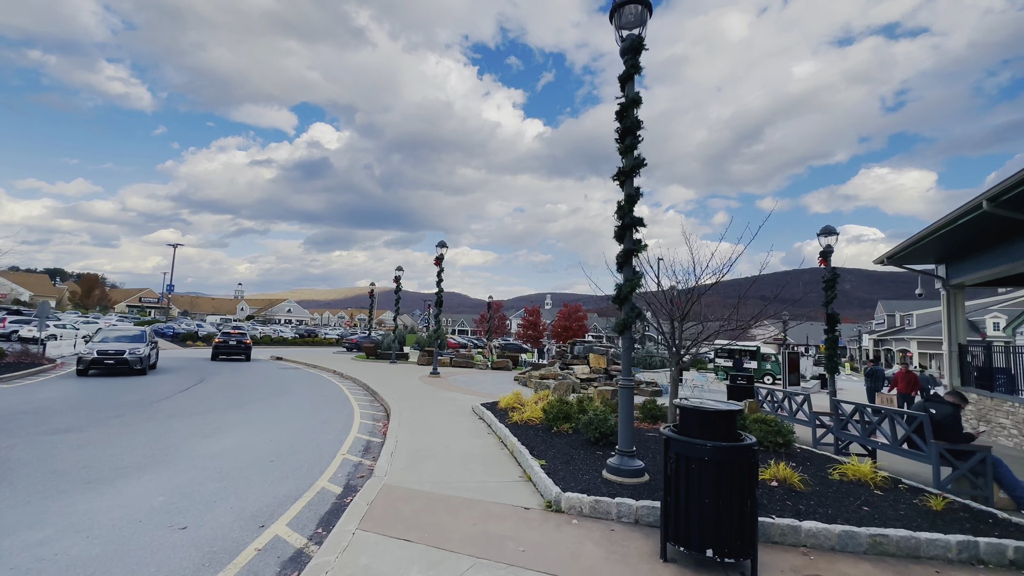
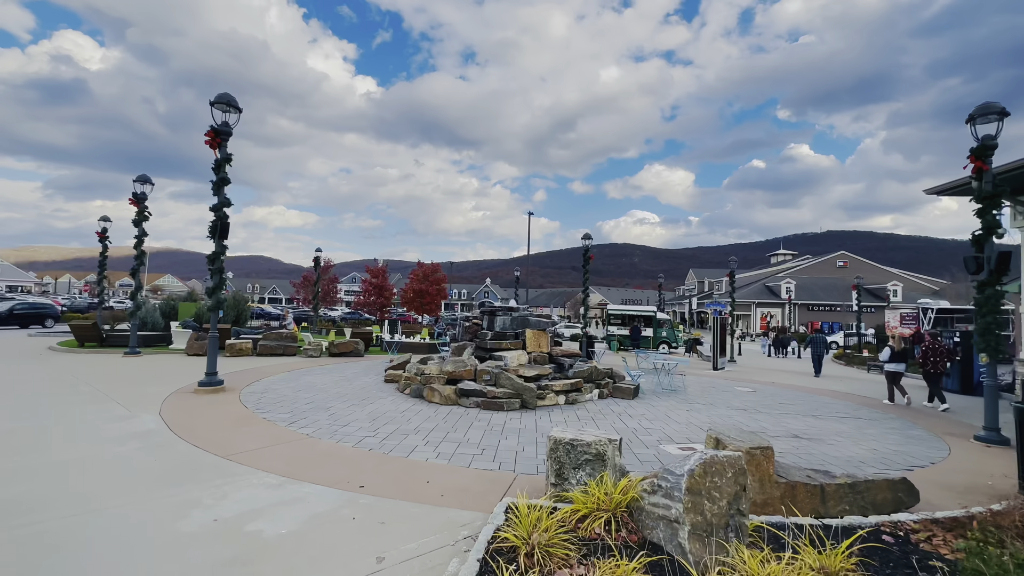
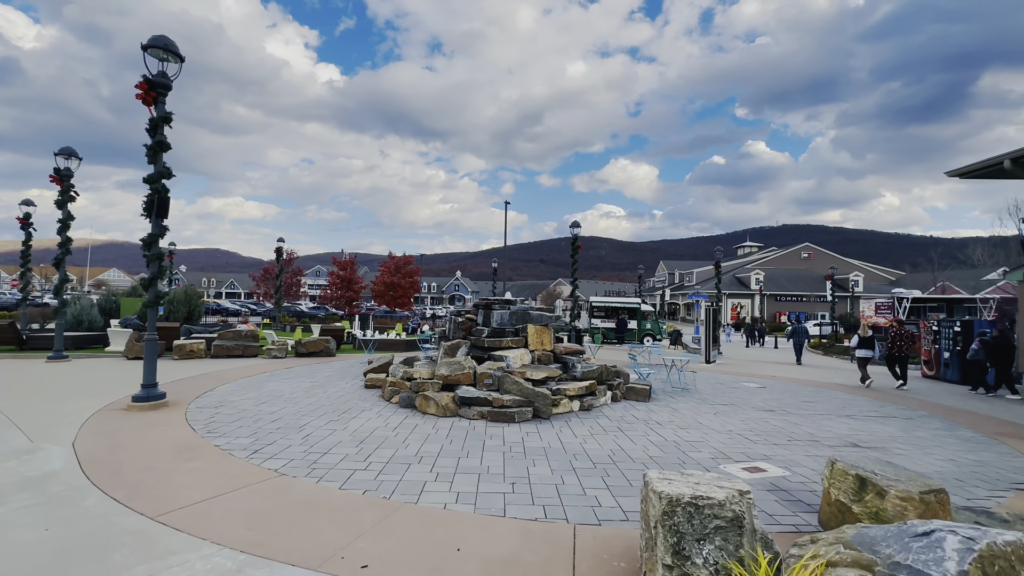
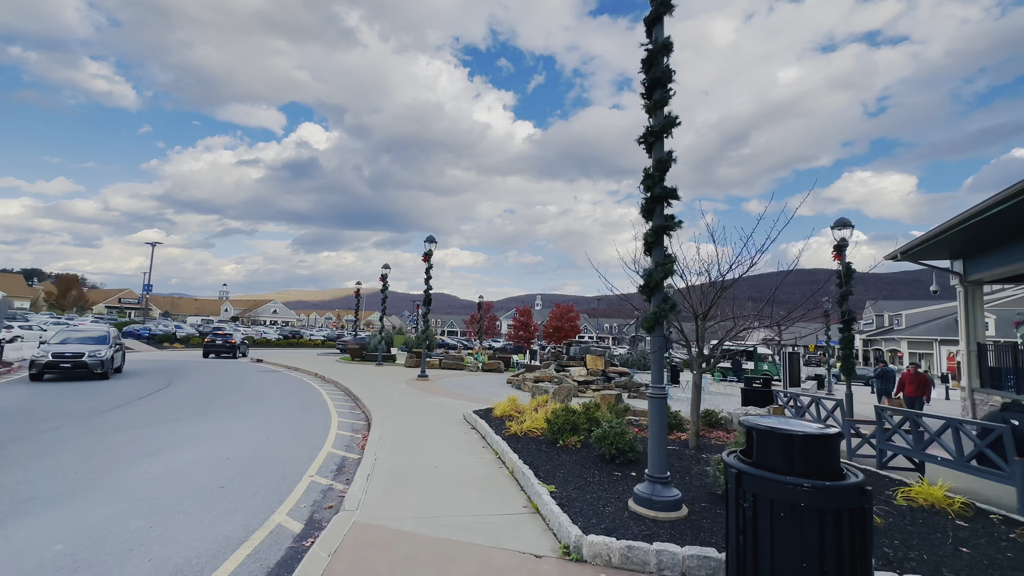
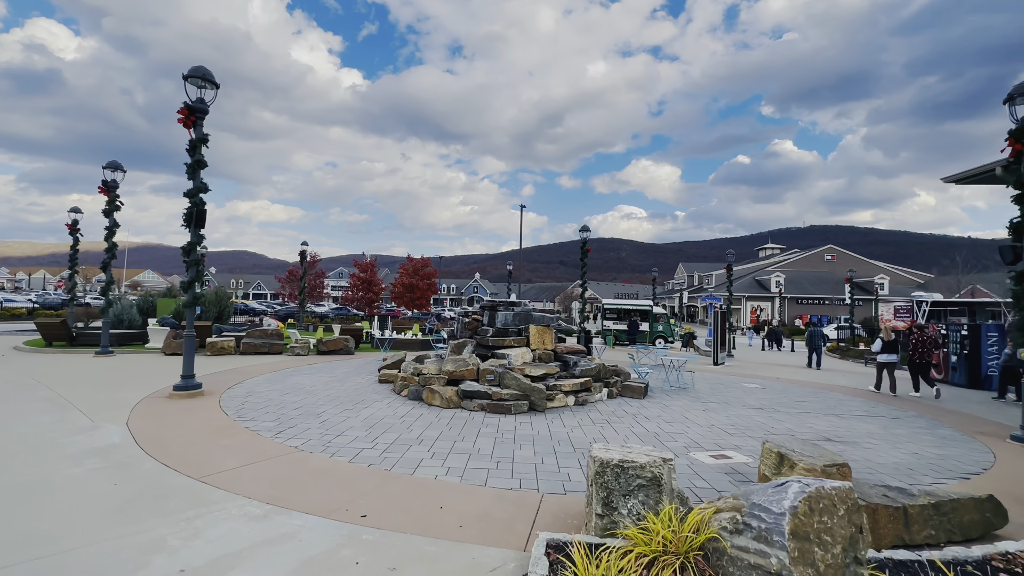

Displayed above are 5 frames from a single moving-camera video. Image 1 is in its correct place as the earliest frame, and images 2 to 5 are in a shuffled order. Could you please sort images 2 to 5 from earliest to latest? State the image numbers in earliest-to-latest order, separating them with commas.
4, 2, 5, 3
